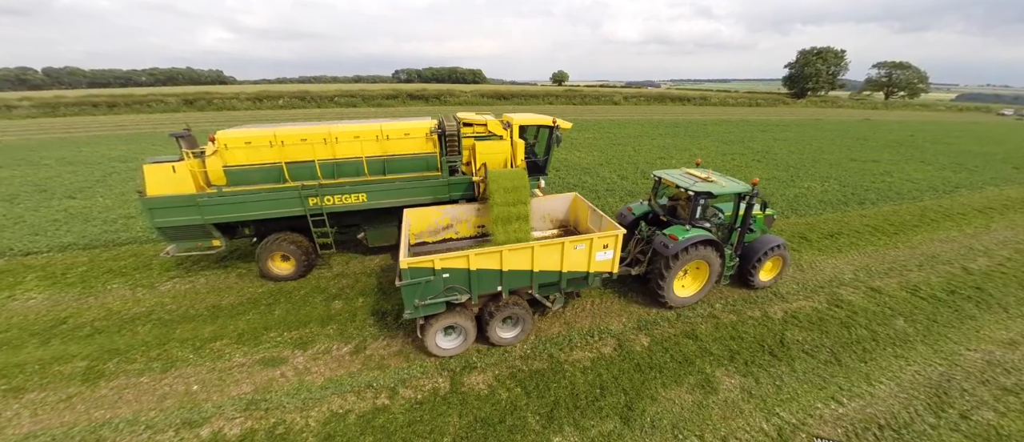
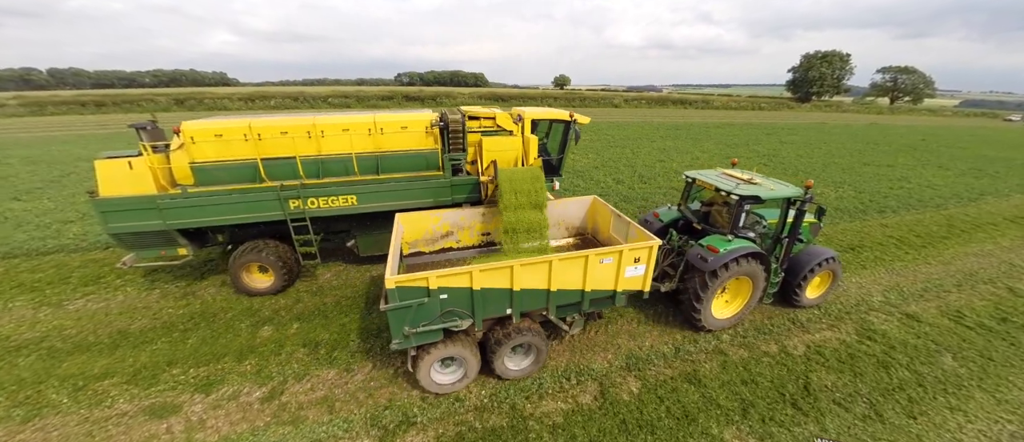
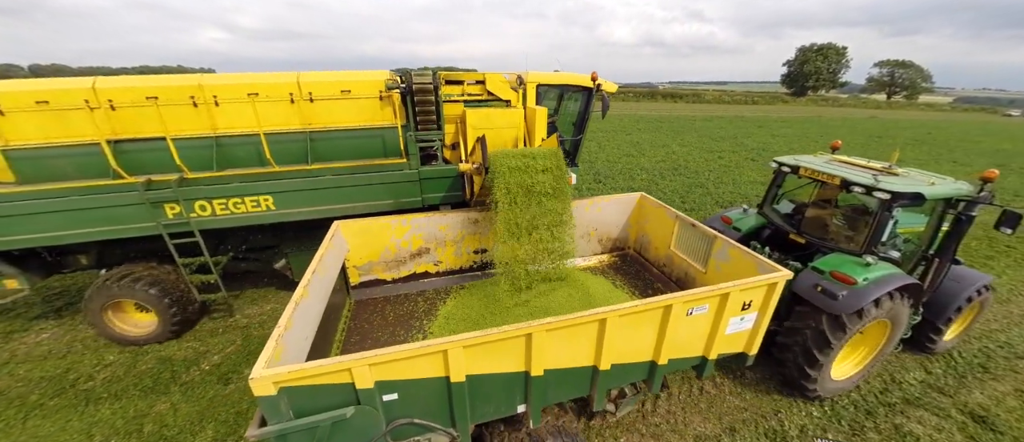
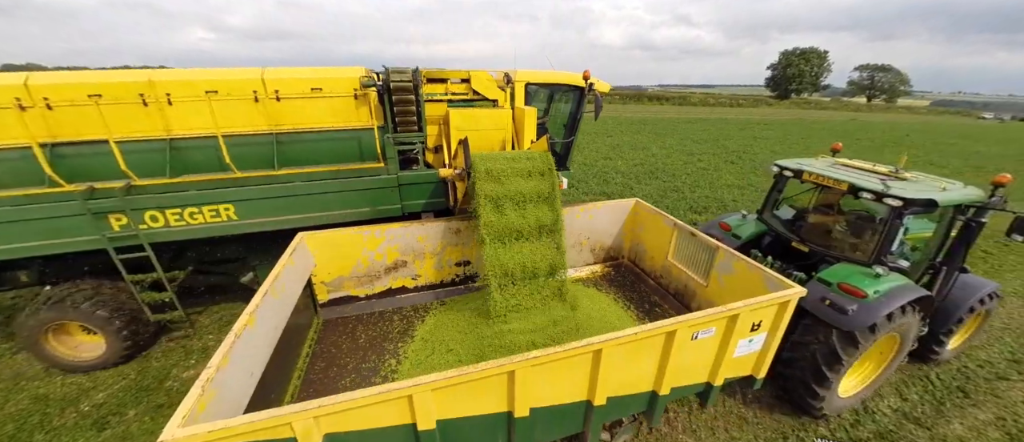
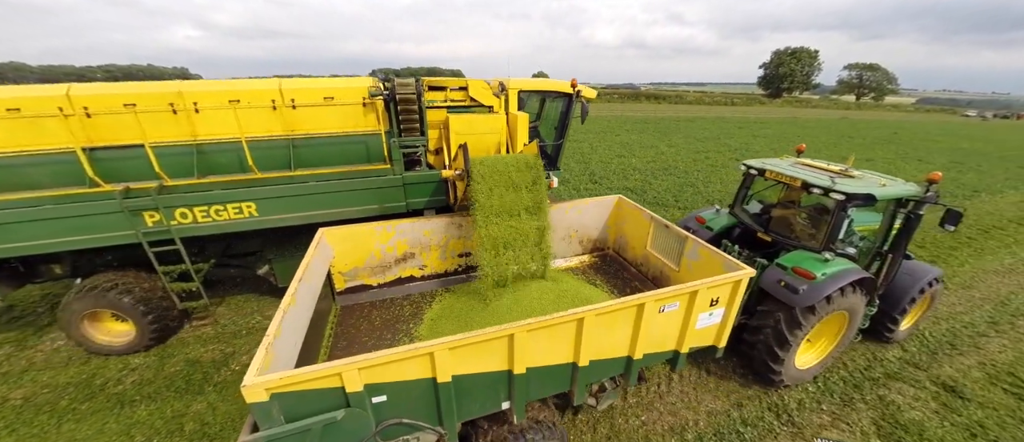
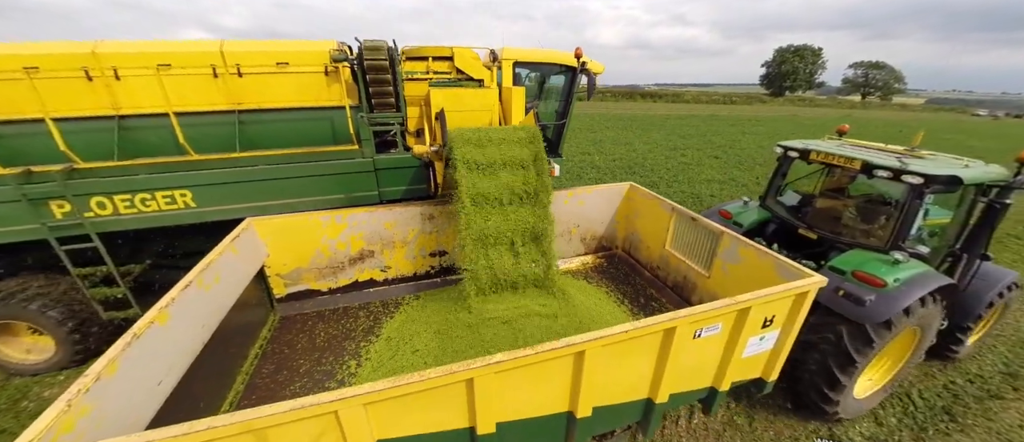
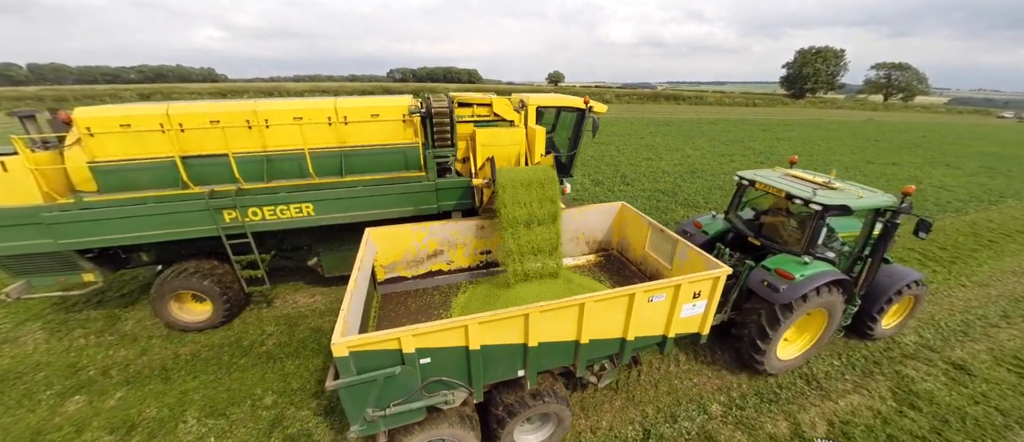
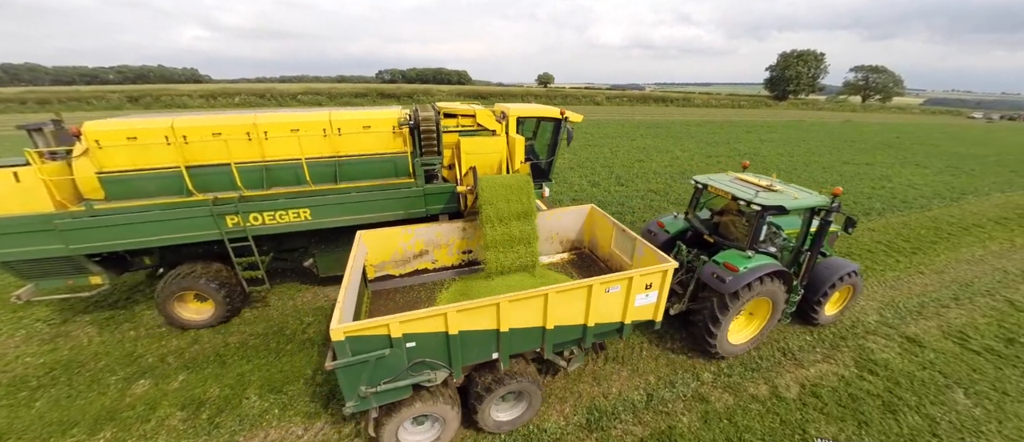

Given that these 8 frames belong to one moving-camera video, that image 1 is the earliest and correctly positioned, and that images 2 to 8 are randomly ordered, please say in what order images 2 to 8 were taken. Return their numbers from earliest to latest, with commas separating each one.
2, 8, 7, 5, 3, 4, 6
